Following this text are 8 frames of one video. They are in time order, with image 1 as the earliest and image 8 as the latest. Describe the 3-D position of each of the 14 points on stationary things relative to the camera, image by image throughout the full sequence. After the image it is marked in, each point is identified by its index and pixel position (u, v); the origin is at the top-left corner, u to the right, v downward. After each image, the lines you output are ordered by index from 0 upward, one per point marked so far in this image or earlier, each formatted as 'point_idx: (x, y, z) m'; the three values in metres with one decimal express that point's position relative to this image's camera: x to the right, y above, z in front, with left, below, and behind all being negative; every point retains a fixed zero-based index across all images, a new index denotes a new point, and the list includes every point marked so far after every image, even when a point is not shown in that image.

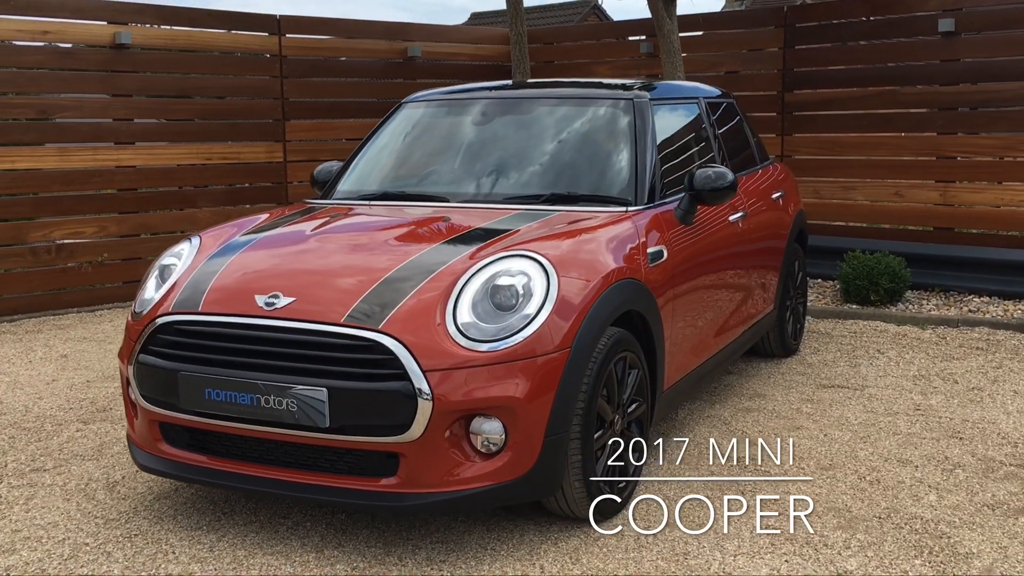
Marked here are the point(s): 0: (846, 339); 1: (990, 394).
0: (+1.7, -0.3, +5.5) m
1: (+2.0, -0.4, +4.4) m
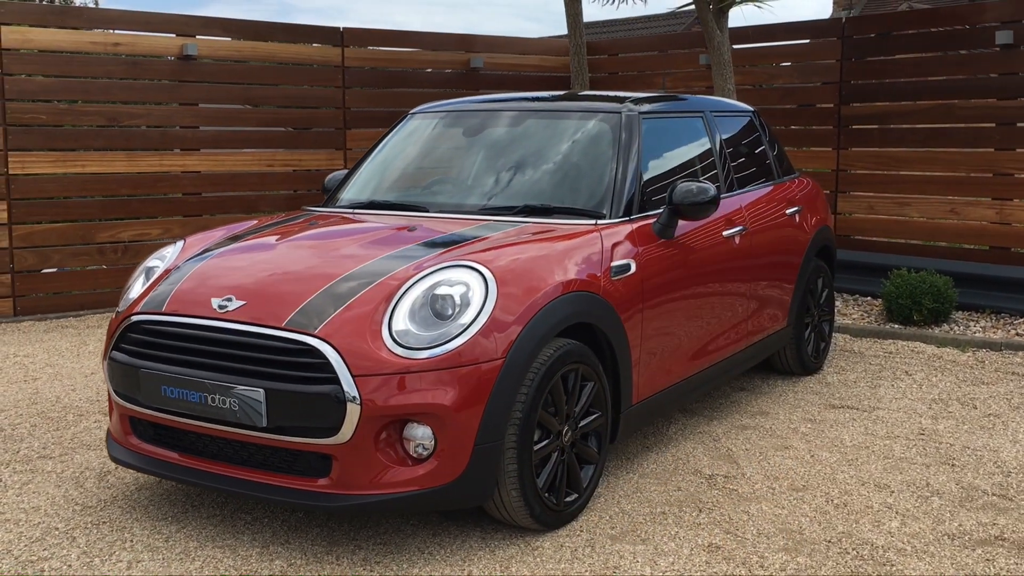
0: (+1.9, -0.4, +5.4) m
1: (+2.0, -0.5, +4.2) m
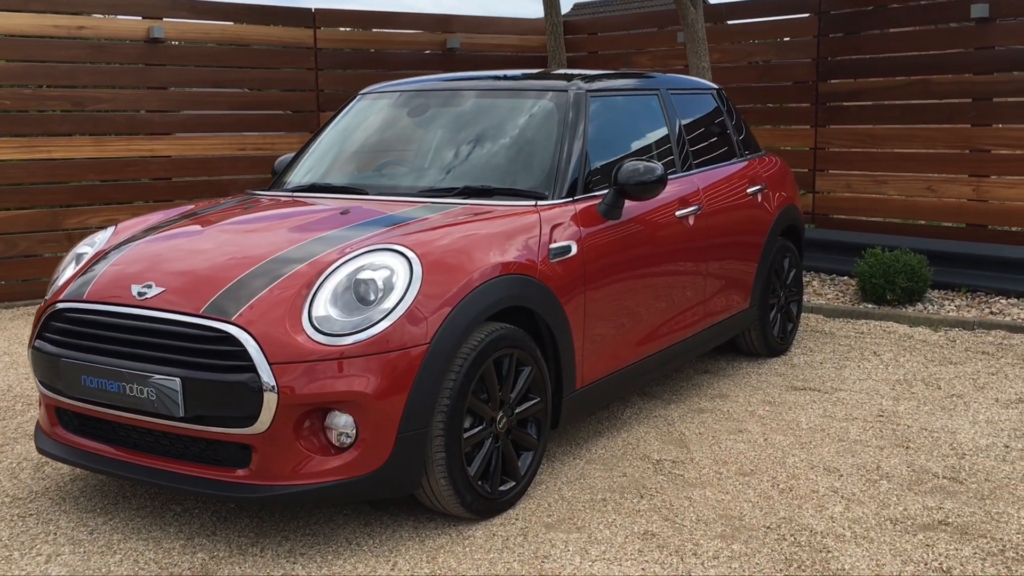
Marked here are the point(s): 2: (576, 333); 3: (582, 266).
0: (+1.7, -0.3, +5.3) m
1: (+1.8, -0.4, +4.1) m
2: (+0.2, -0.1, +3.4) m
3: (+0.2, +0.1, +3.4) m
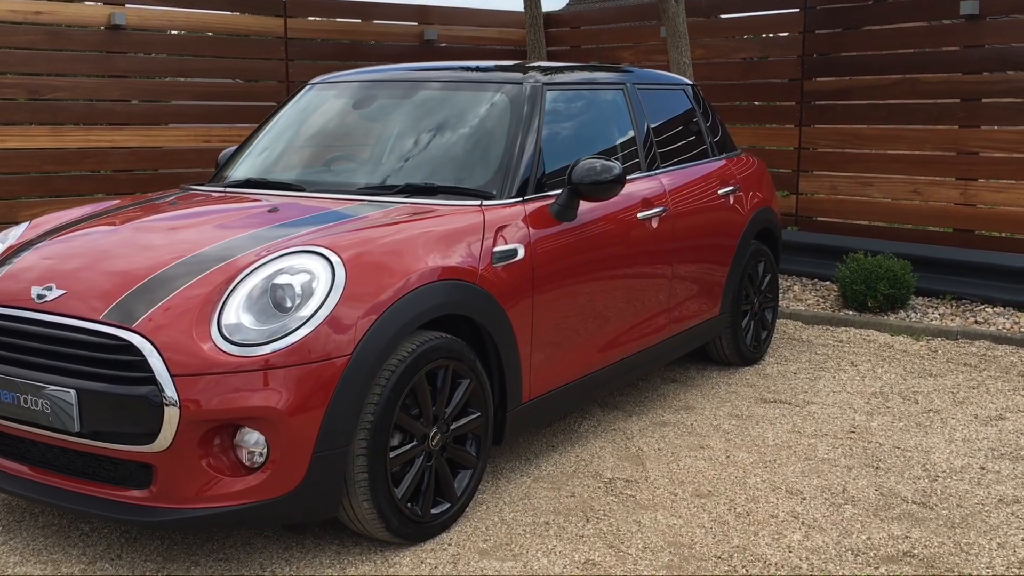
0: (+1.5, -0.3, +5.1) m
1: (+1.6, -0.5, +3.9) m
2: (+0.1, -0.2, +3.1) m
3: (+0.1, +0.1, +3.2) m
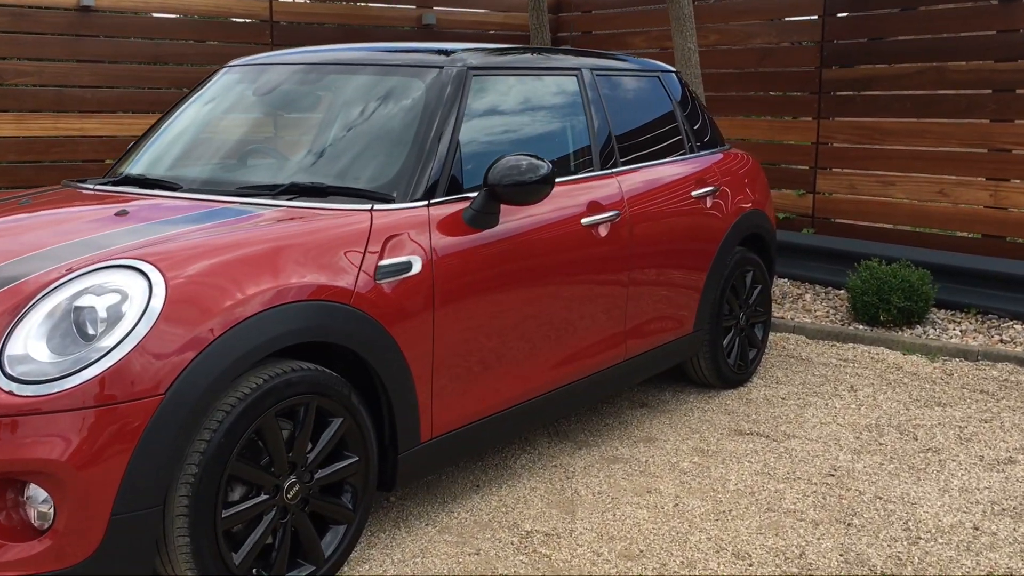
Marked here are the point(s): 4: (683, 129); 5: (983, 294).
0: (+1.3, -0.3, +4.5) m
1: (+1.4, -0.6, +3.4) m
2: (-0.2, -0.2, +2.7) m
3: (-0.2, 0.0, +2.7) m
4: (+0.7, +0.6, +4.1) m
5: (+2.3, 0.0, +5.2) m
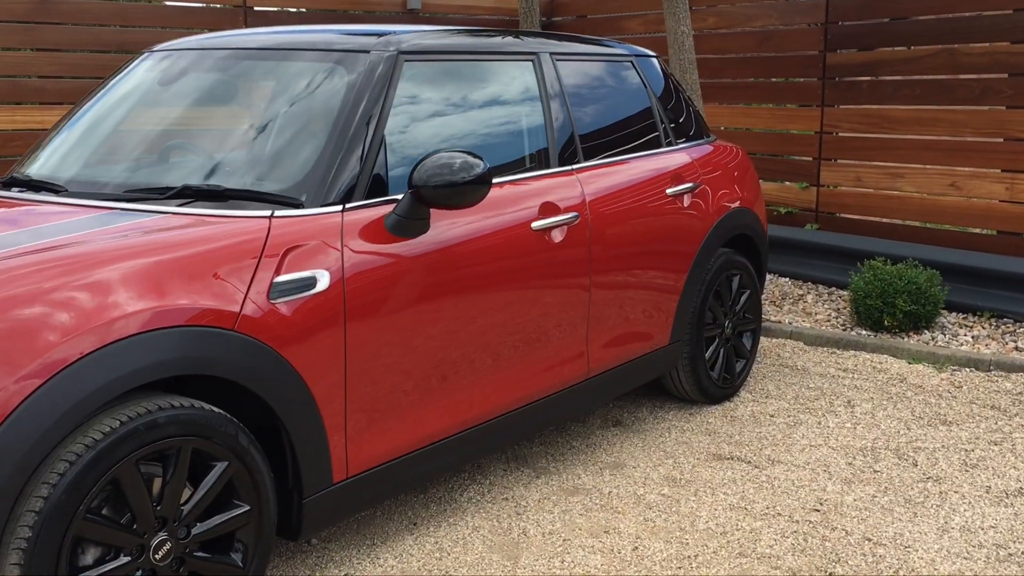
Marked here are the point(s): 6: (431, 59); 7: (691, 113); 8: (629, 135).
0: (+1.2, -0.4, +4.1) m
1: (+1.2, -0.6, +3.0) m
2: (-0.4, -0.2, +2.3) m
3: (-0.4, 0.0, +2.3) m
4: (+0.5, +0.6, +3.8) m
5: (+2.2, 0.0, +4.8) m
6: (-0.2, +0.6, +2.8) m
7: (+0.7, +0.7, +4.0) m
8: (+0.4, +0.5, +3.5) m
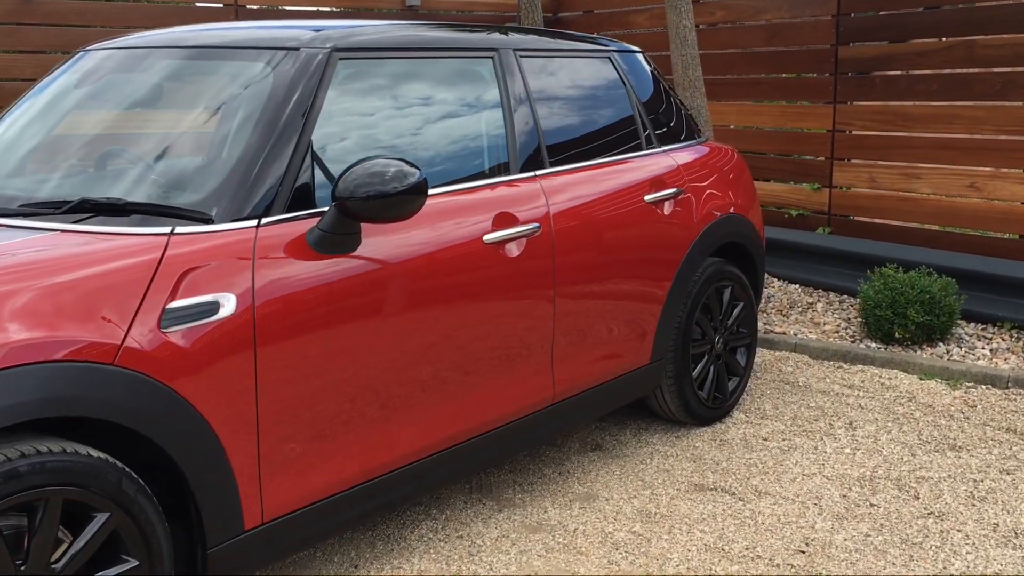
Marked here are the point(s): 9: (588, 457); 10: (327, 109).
0: (+1.1, -0.4, +3.9) m
1: (+1.1, -0.6, +2.7) m
2: (-0.5, -0.3, +2.1) m
3: (-0.5, -0.1, +2.1) m
4: (+0.4, +0.6, +3.5) m
5: (+2.1, -0.1, +4.4) m
6: (-0.3, +0.6, +2.6) m
7: (+0.6, +0.6, +3.8) m
8: (+0.3, +0.5, +3.3) m
9: (+0.2, -0.5, +3.3) m
10: (-0.4, +0.4, +2.4) m
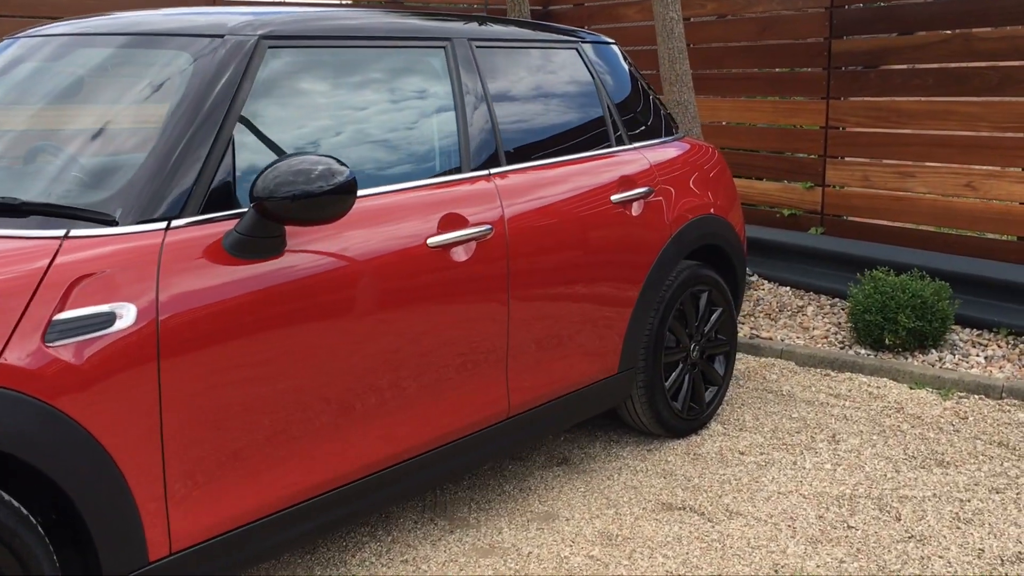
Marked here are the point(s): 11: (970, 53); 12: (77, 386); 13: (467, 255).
0: (+1.0, -0.4, +3.7) m
1: (+1.0, -0.6, +2.5) m
2: (-0.6, -0.3, +1.9) m
3: (-0.6, -0.1, +1.9) m
4: (+0.3, +0.5, +3.3) m
5: (+2.0, -0.1, +4.2) m
6: (-0.5, +0.6, +2.4) m
7: (+0.5, +0.6, +3.6) m
8: (+0.2, +0.5, +3.1) m
9: (+0.1, -0.5, +3.1) m
10: (-0.5, +0.4, +2.3) m
11: (+2.1, +1.0, +4.7) m
12: (-0.7, -0.2, +1.8) m
13: (-0.1, +0.1, +2.6) m
